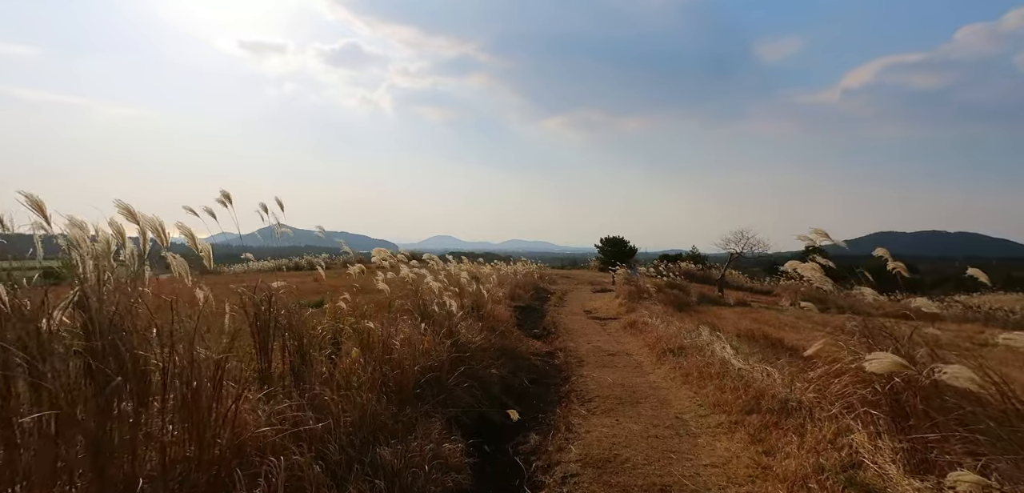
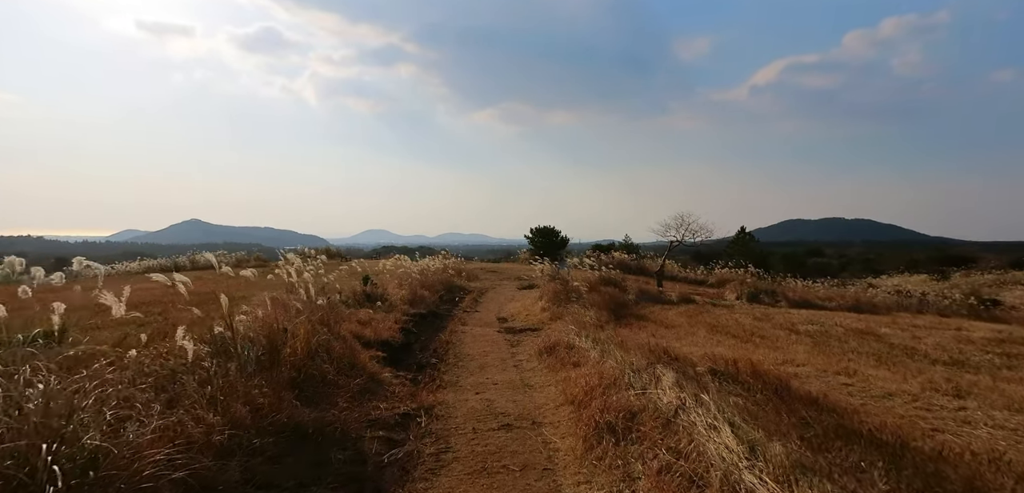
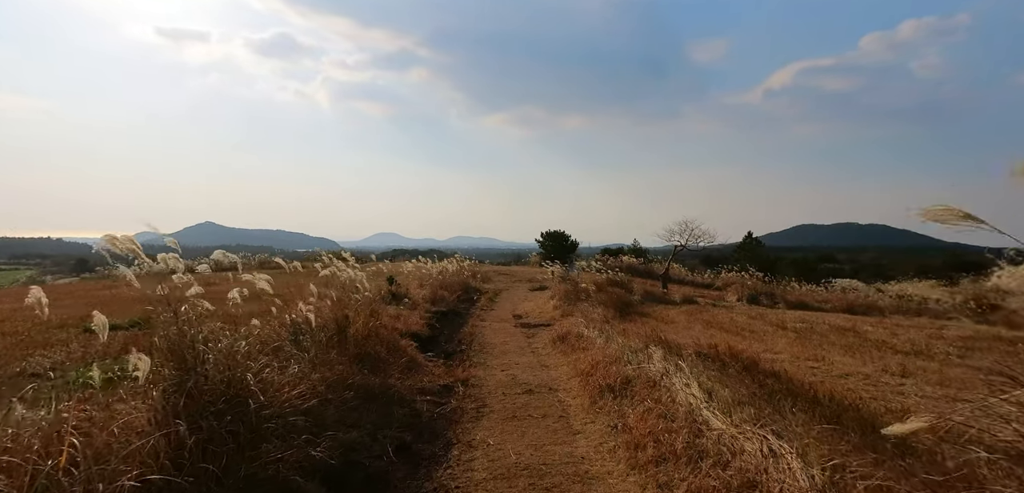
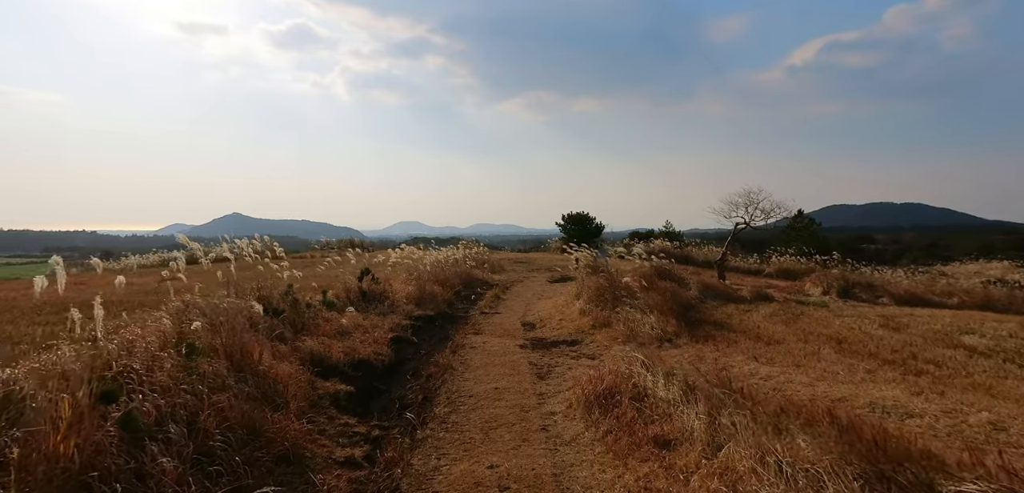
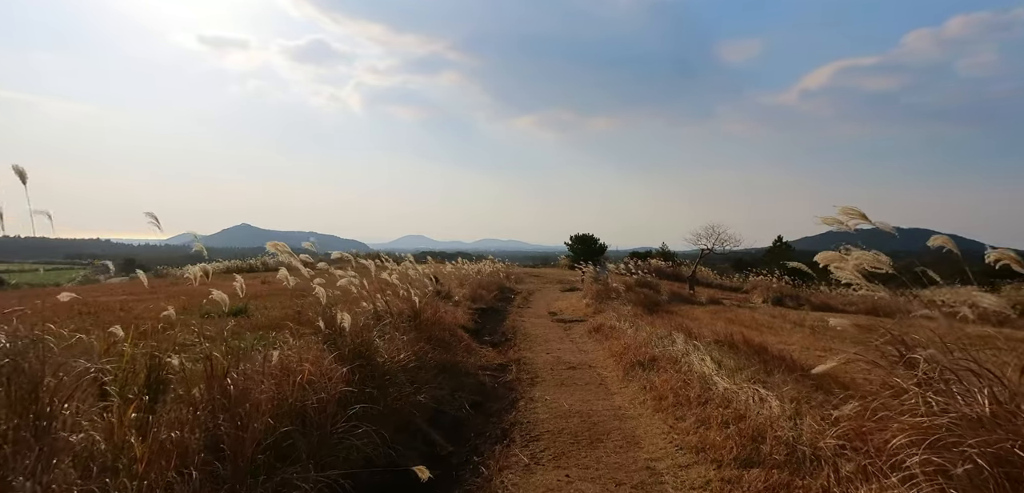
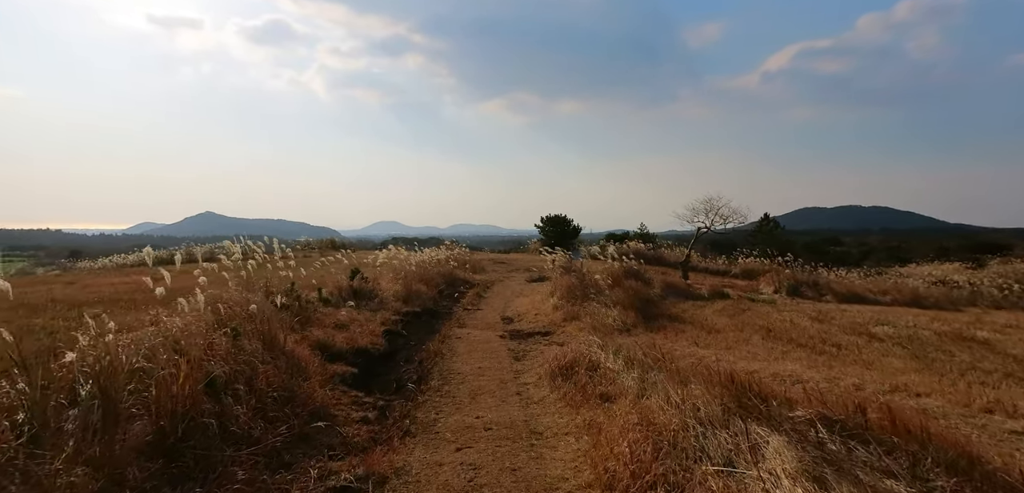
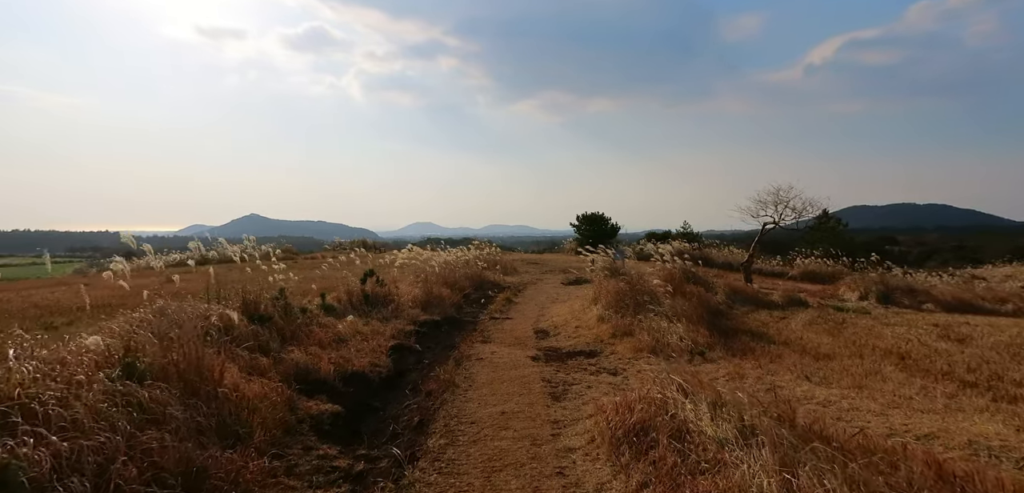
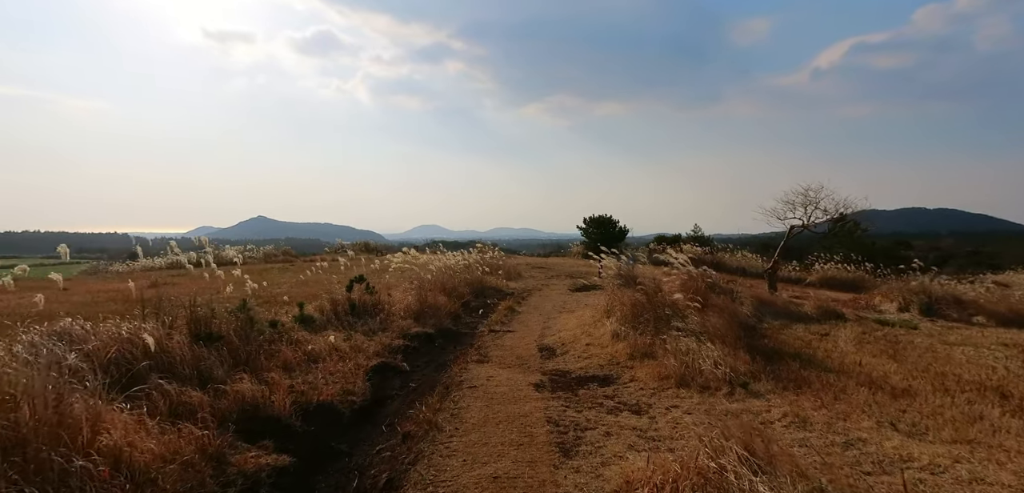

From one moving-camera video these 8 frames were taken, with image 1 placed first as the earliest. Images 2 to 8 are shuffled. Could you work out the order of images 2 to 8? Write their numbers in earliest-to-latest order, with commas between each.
5, 3, 2, 6, 4, 7, 8
